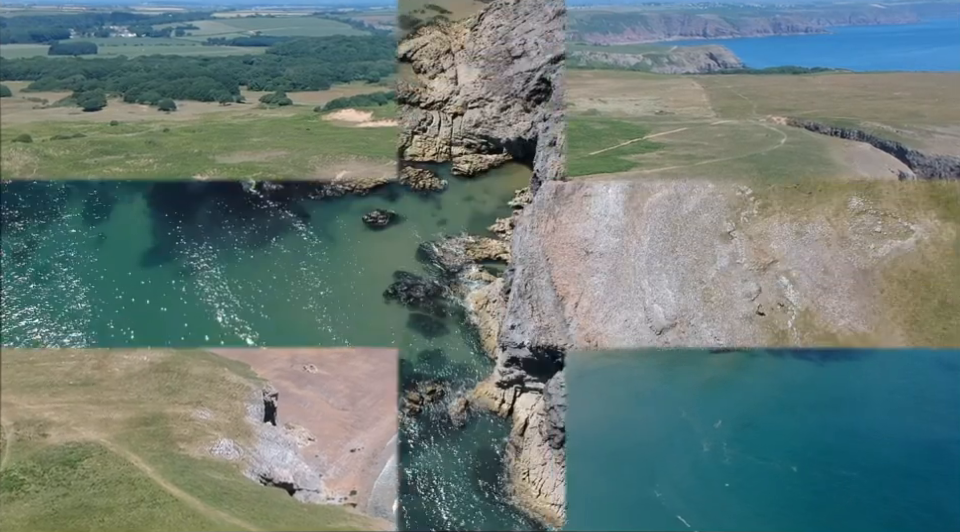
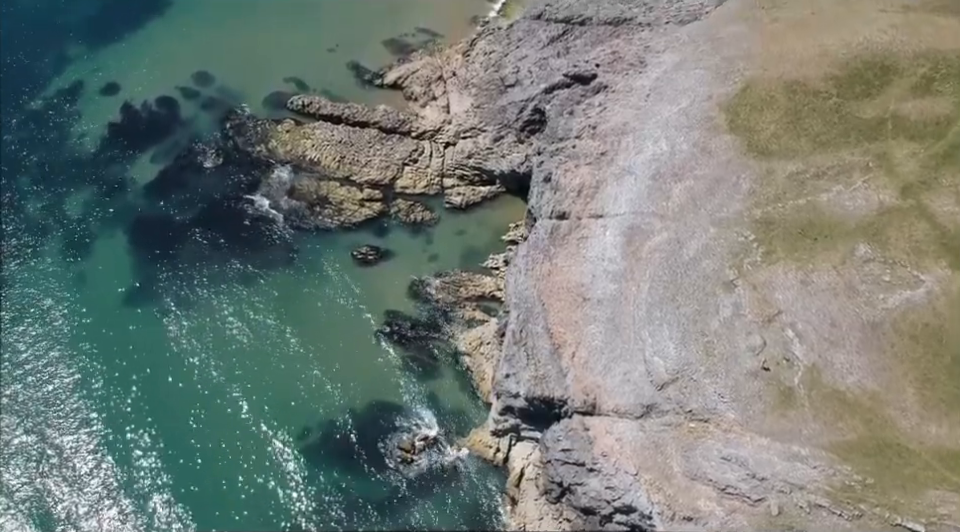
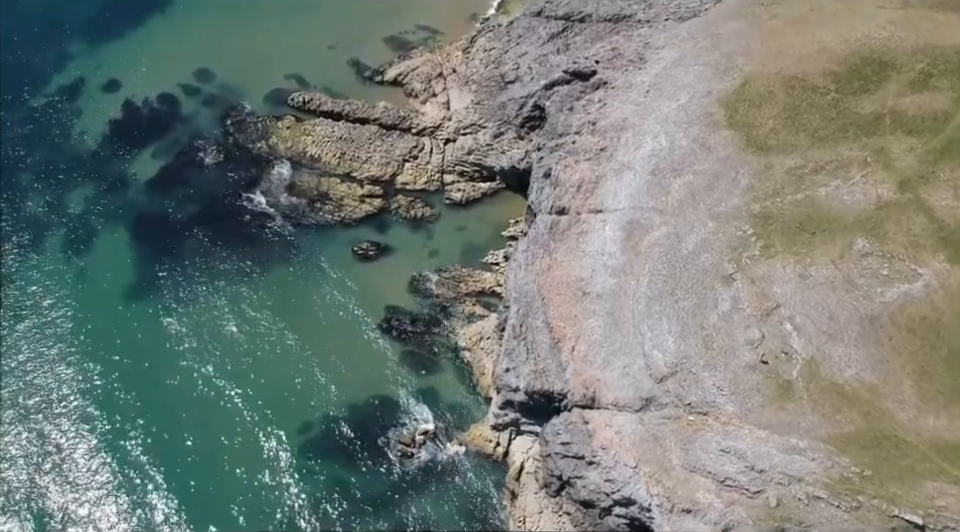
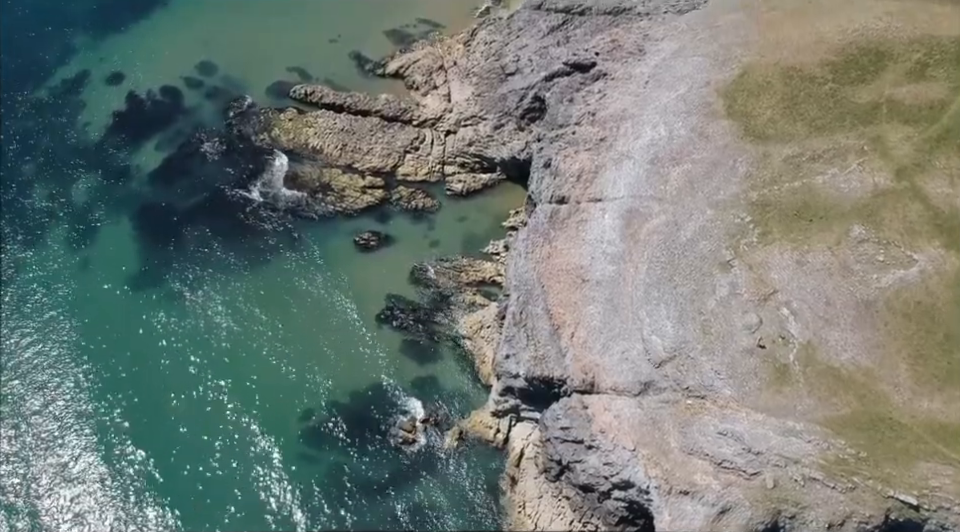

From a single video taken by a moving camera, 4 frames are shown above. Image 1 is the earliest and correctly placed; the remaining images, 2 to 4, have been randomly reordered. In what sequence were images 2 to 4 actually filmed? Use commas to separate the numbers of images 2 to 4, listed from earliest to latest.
4, 3, 2
